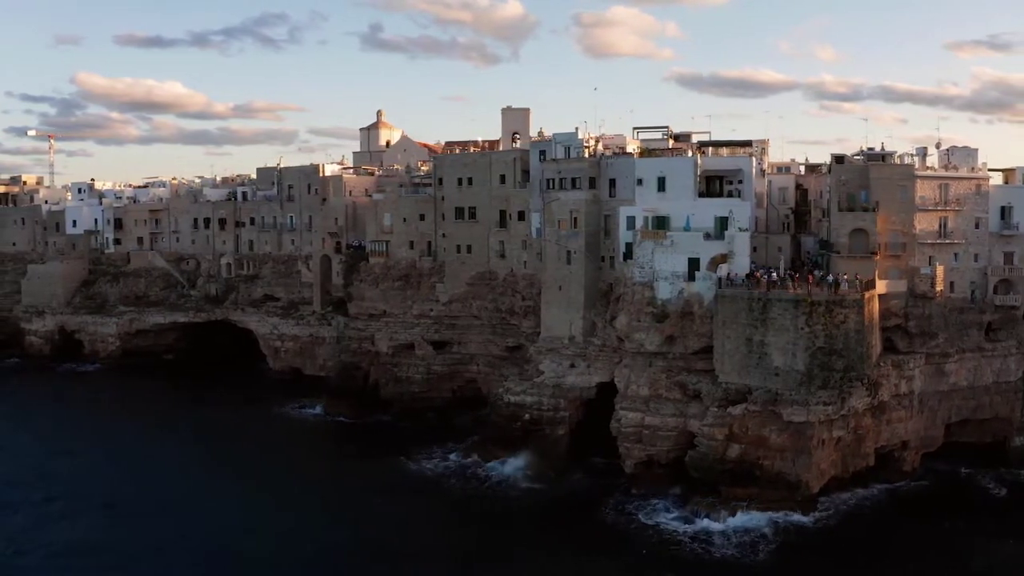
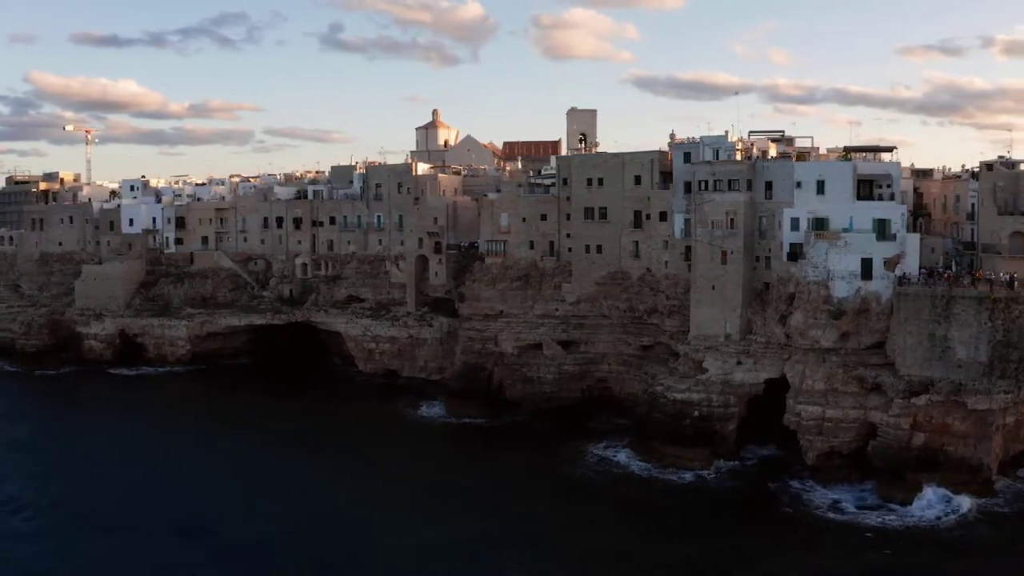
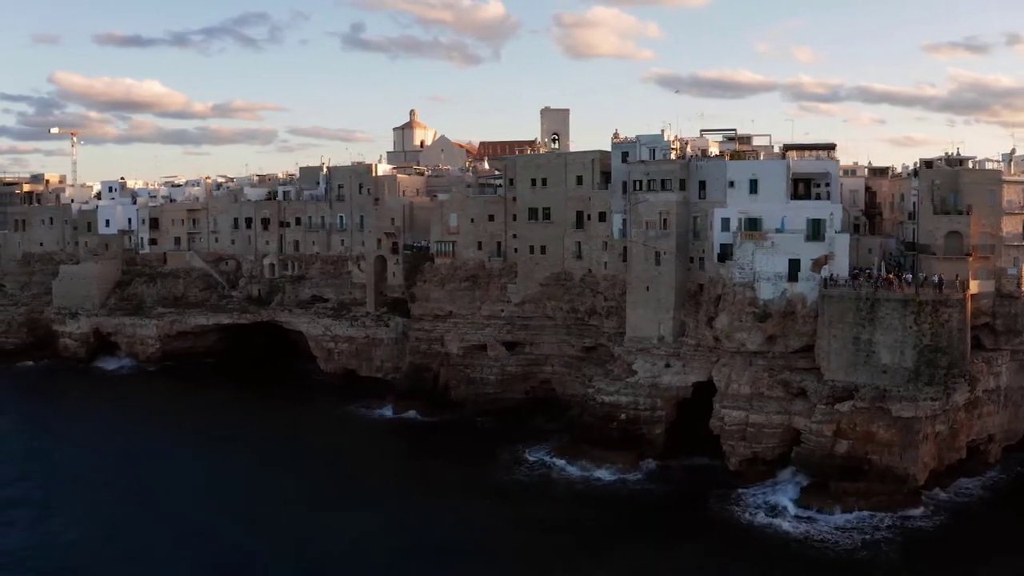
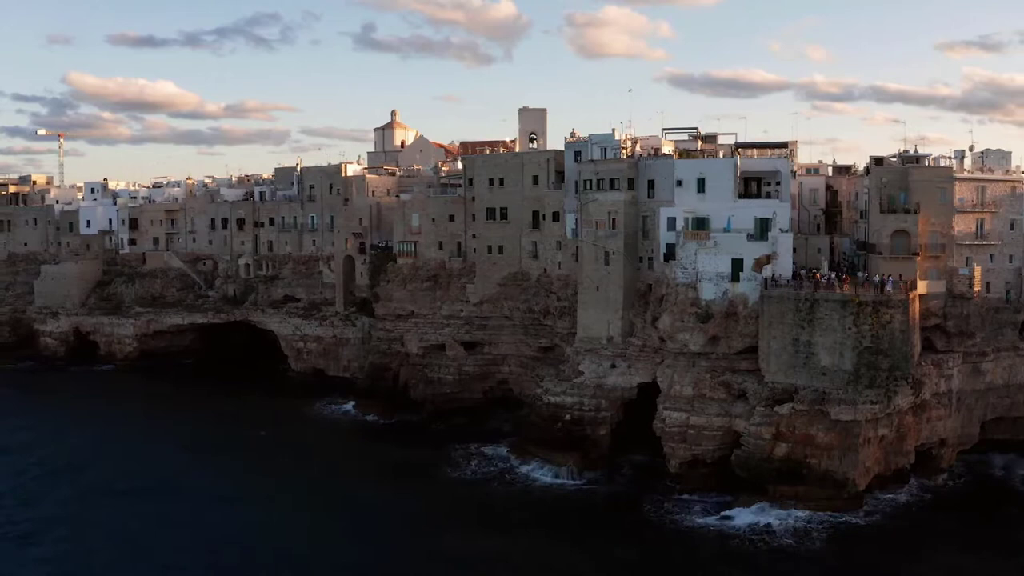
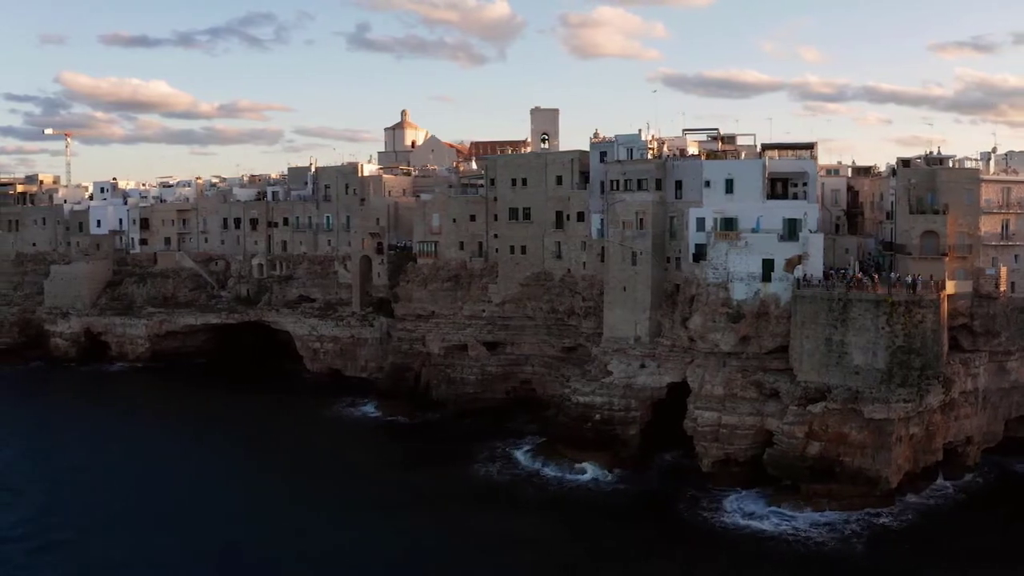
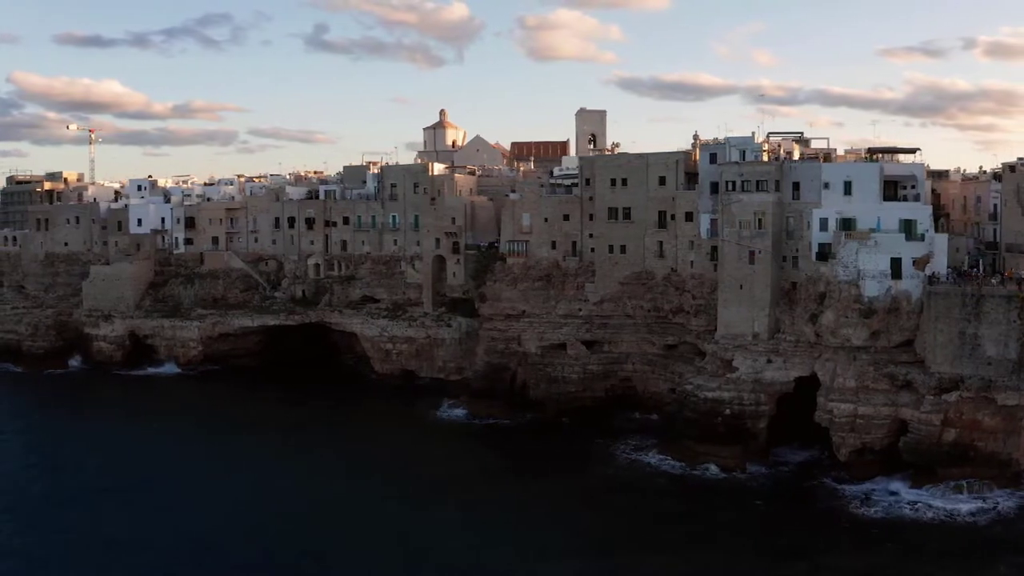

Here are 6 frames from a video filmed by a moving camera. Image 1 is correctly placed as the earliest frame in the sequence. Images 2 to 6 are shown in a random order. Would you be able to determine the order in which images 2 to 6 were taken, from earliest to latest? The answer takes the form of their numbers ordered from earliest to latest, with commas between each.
4, 5, 3, 2, 6
